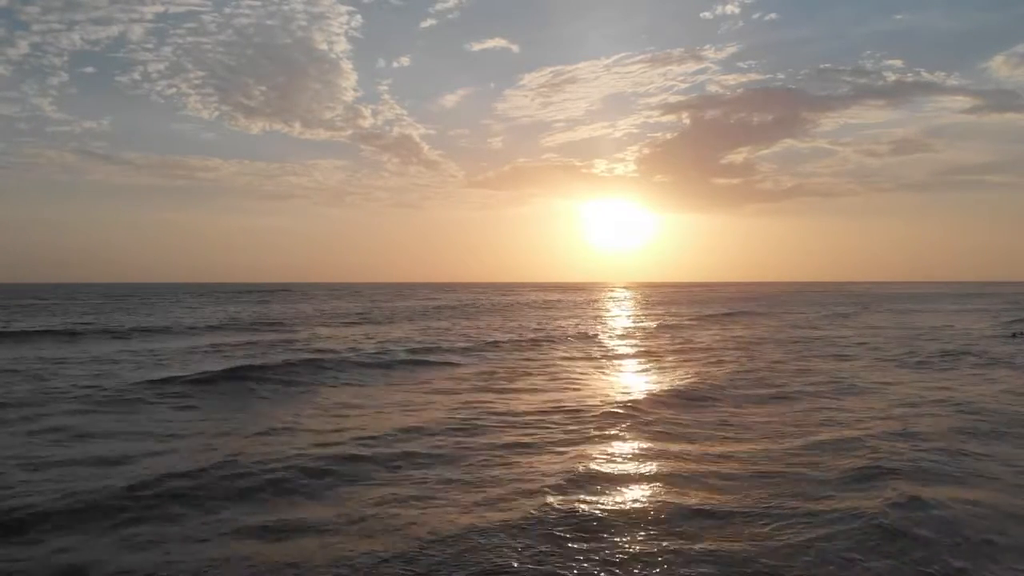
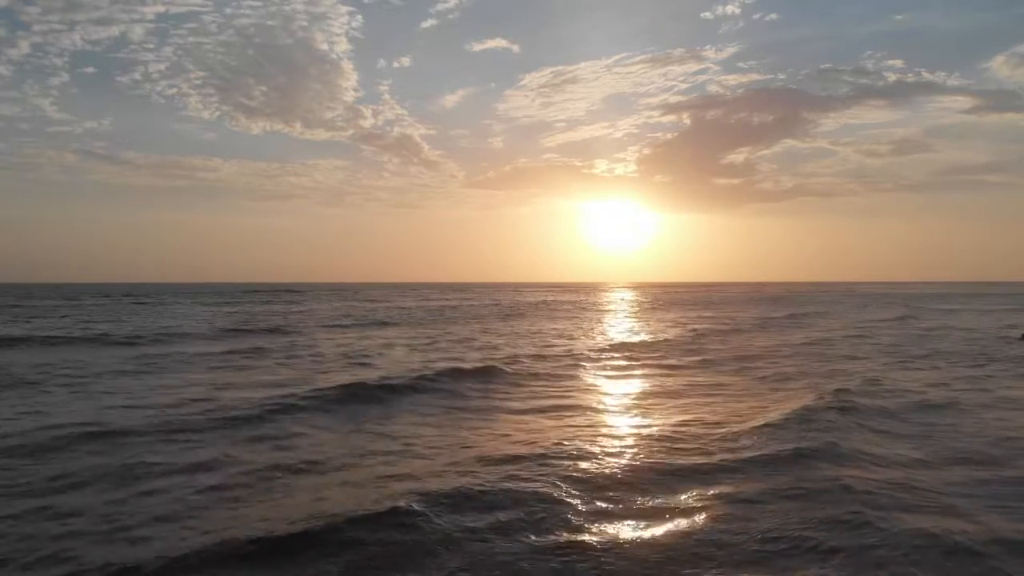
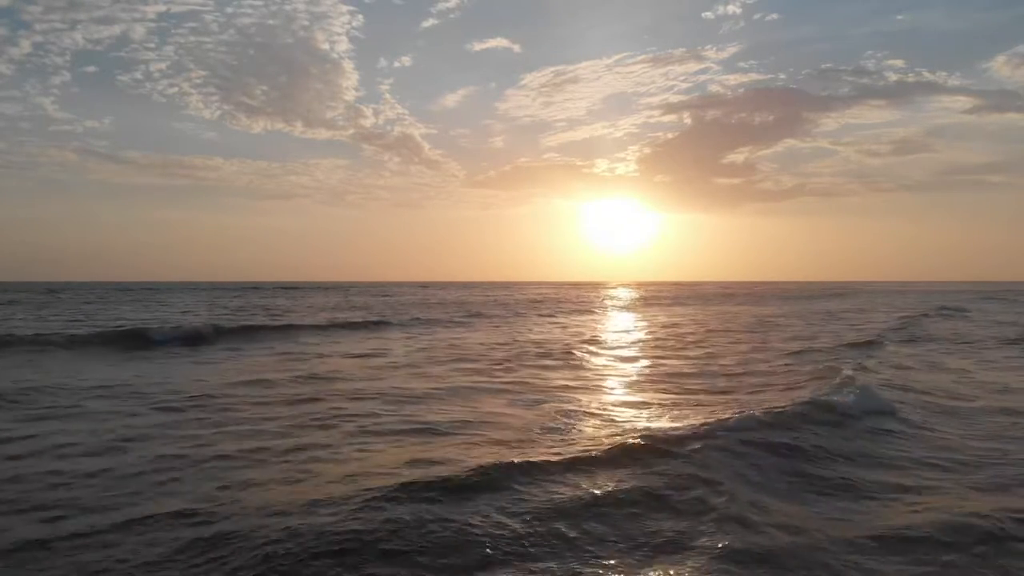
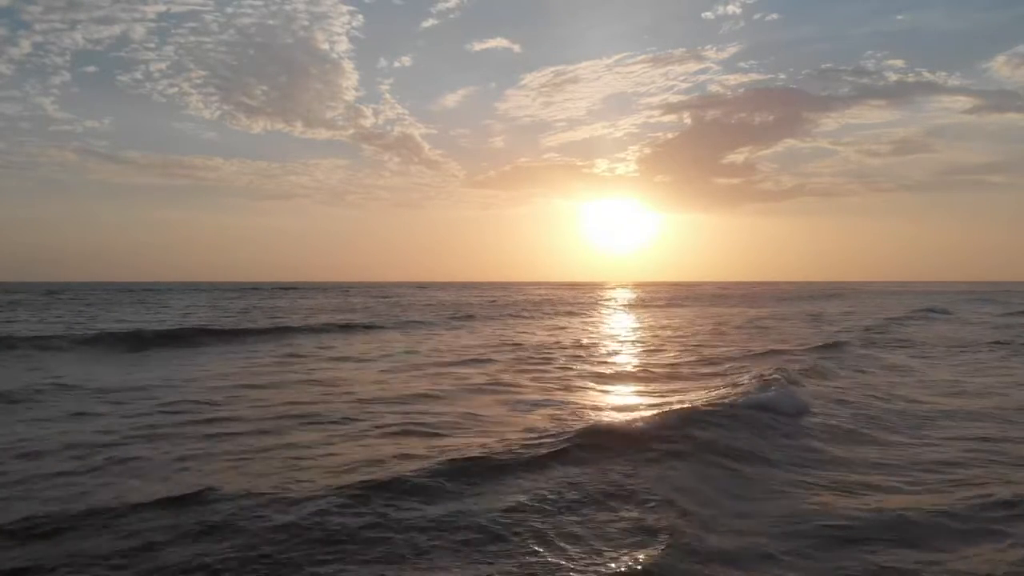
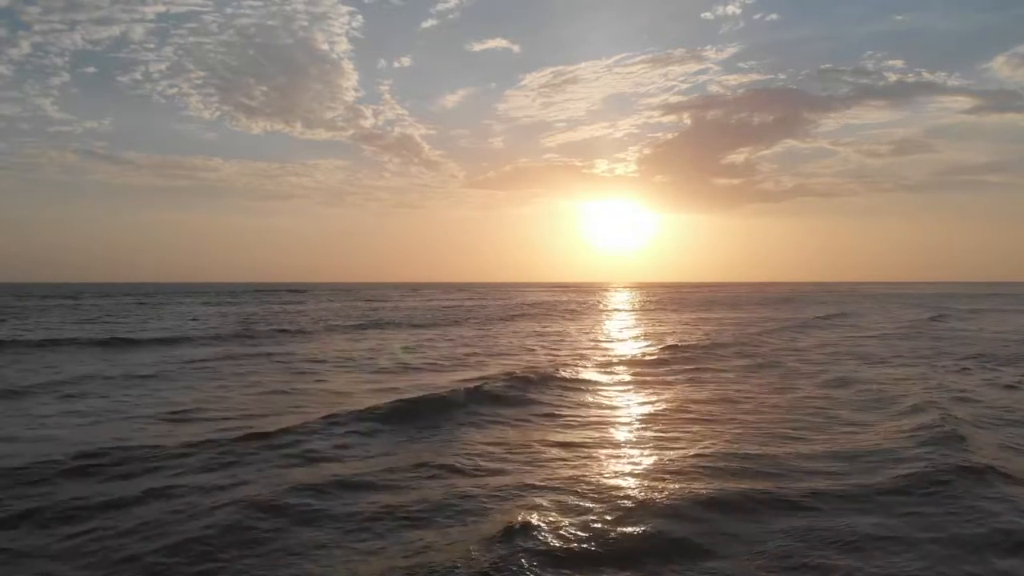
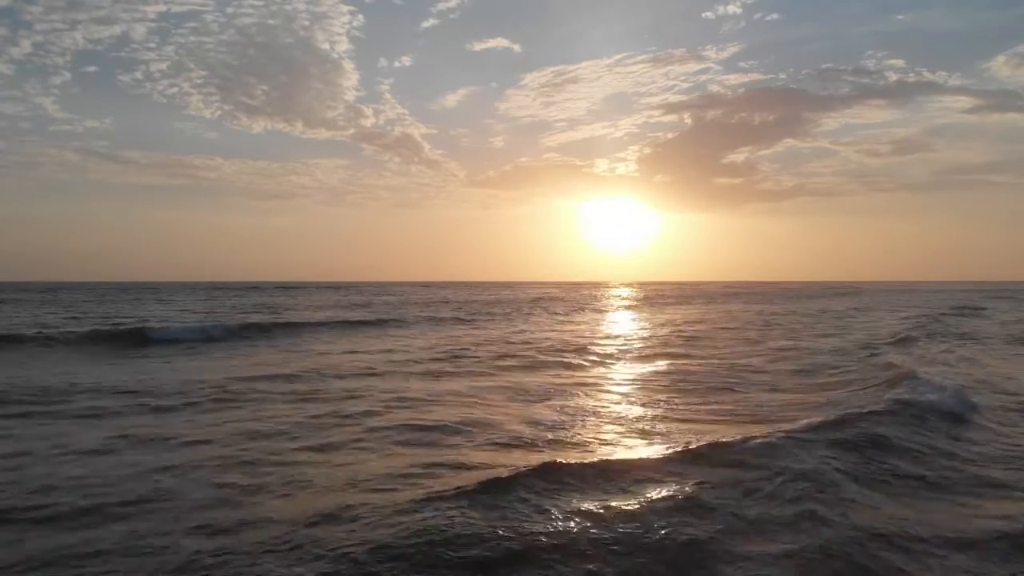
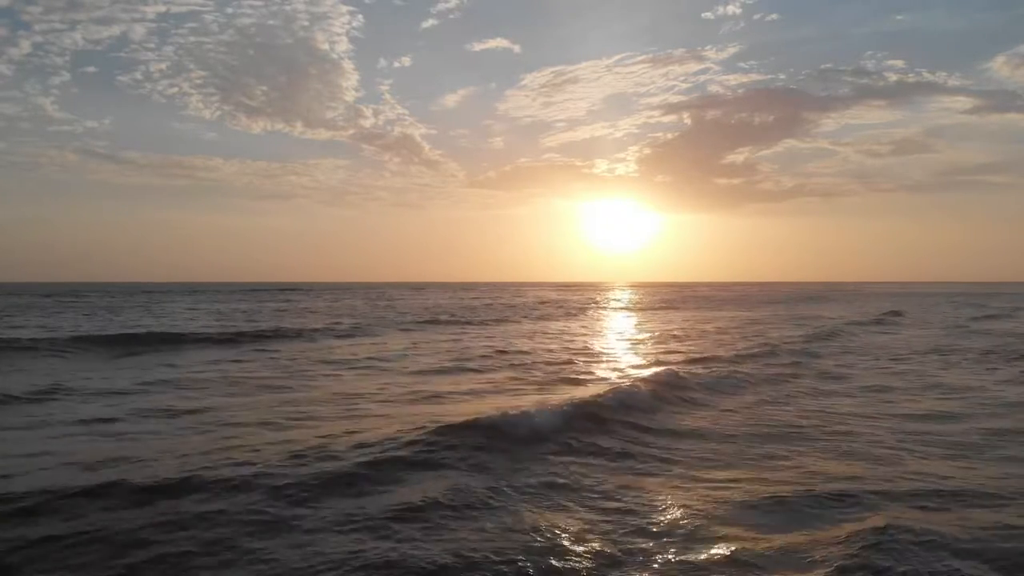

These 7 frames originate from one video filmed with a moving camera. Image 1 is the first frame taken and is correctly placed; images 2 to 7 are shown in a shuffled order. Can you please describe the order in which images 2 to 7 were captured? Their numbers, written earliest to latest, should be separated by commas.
2, 5, 7, 4, 3, 6
